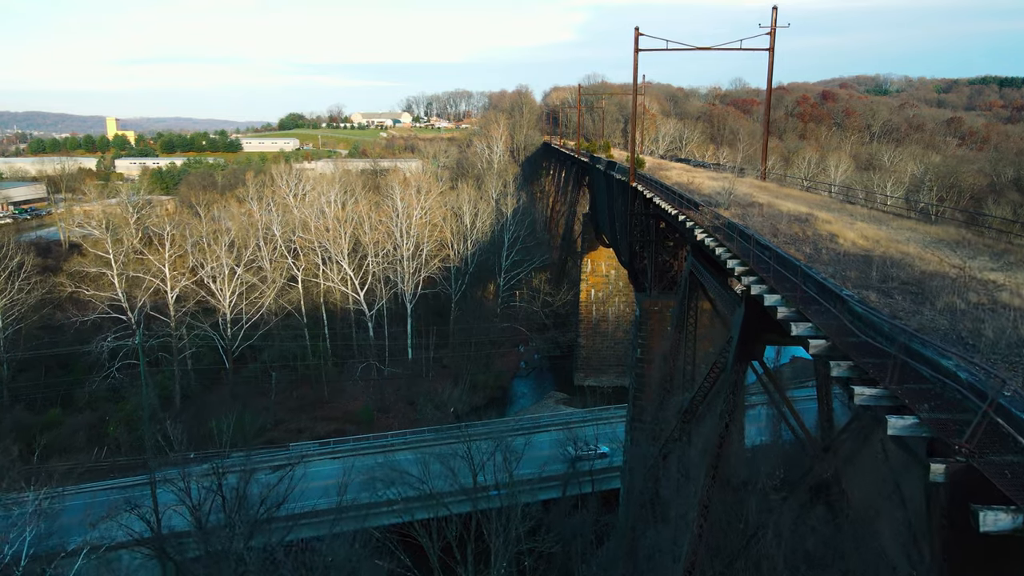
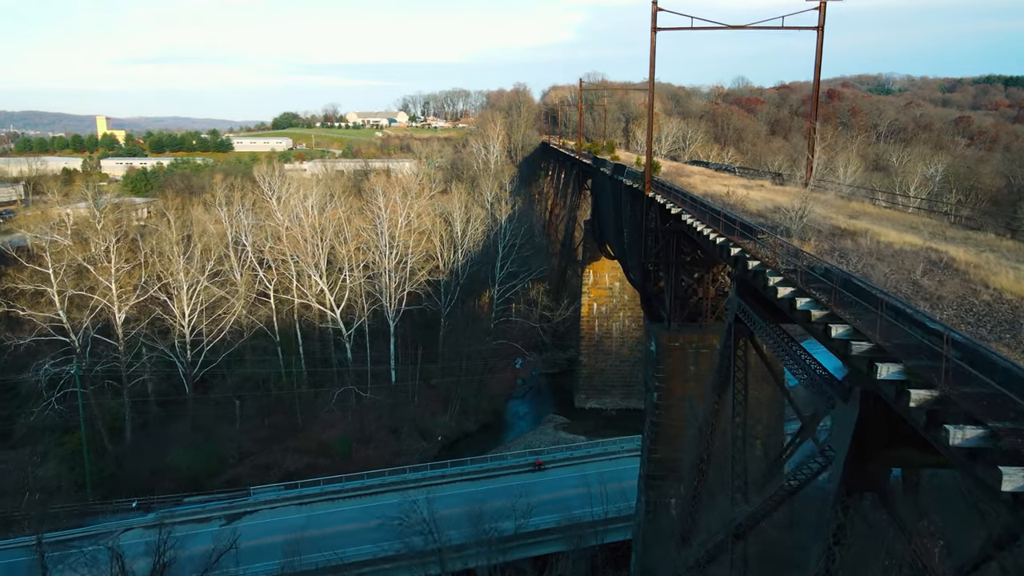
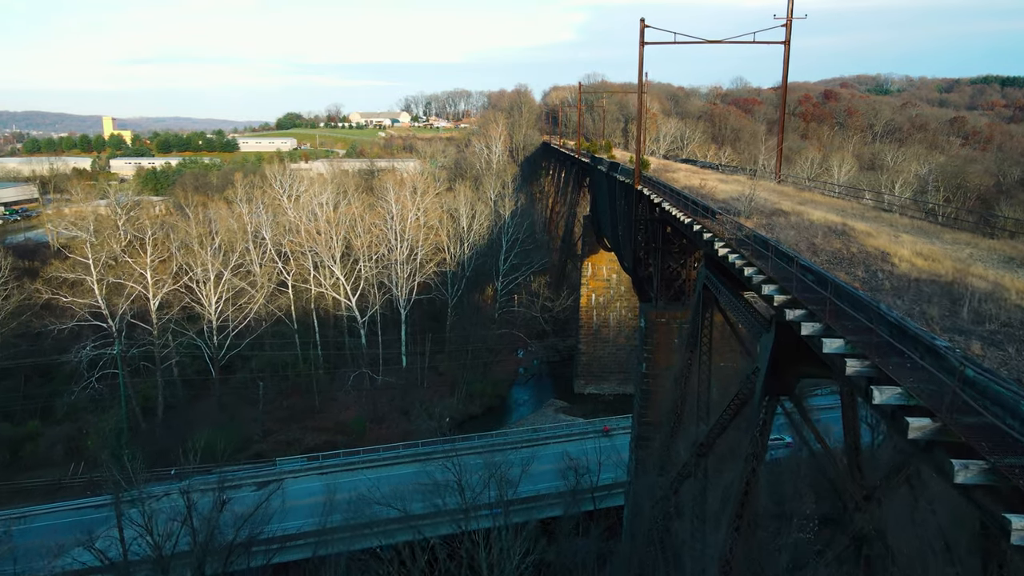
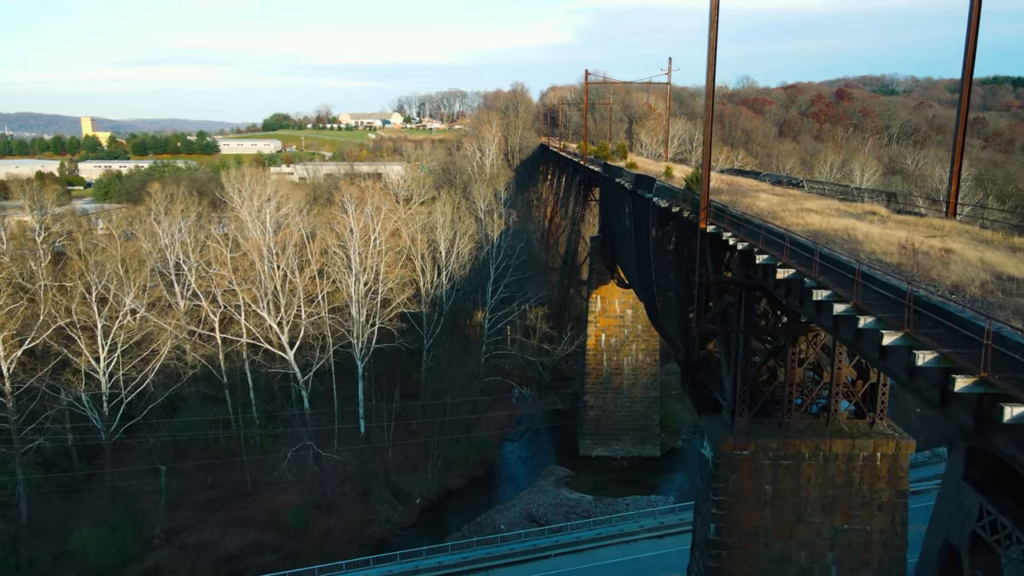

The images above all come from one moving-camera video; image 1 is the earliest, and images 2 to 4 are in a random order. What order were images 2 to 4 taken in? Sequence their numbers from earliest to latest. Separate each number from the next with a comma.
3, 2, 4
